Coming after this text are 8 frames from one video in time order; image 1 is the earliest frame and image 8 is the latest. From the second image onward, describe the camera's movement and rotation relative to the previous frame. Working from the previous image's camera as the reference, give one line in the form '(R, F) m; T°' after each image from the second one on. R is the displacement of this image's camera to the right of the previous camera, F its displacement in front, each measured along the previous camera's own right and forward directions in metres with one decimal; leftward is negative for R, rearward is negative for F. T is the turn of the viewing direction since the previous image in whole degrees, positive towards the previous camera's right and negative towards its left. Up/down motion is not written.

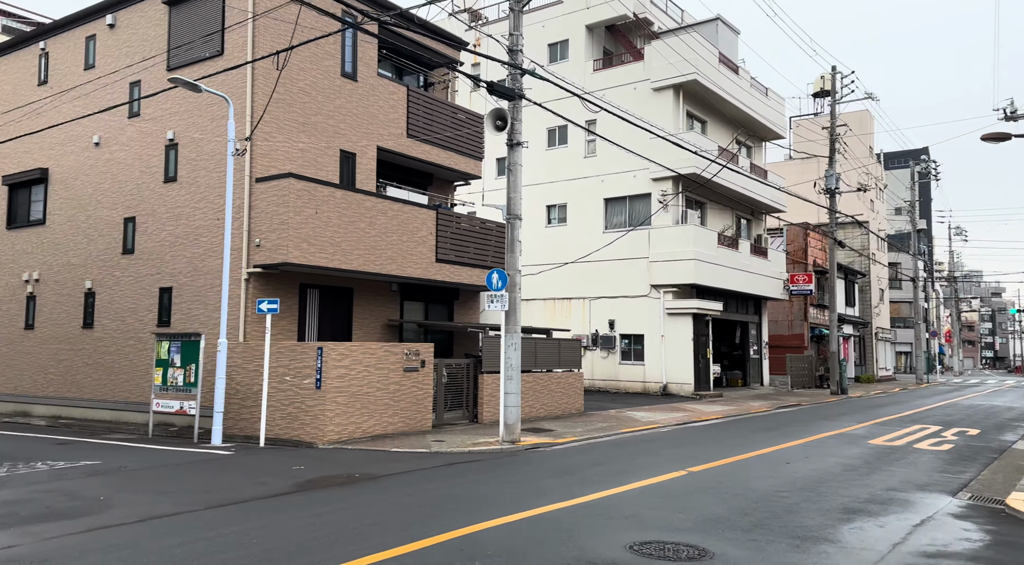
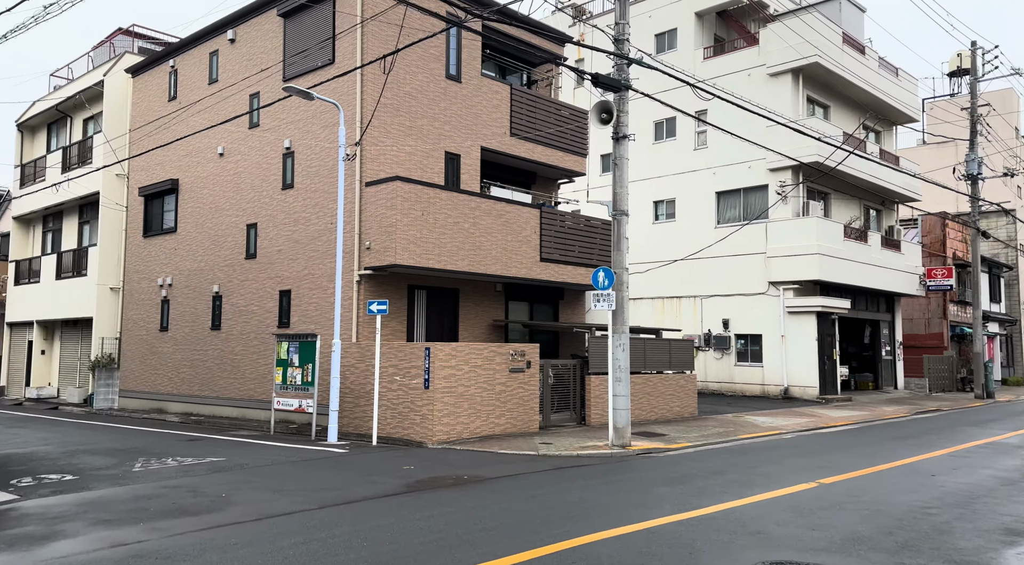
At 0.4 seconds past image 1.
(+0.2, +0.3) m; -8°
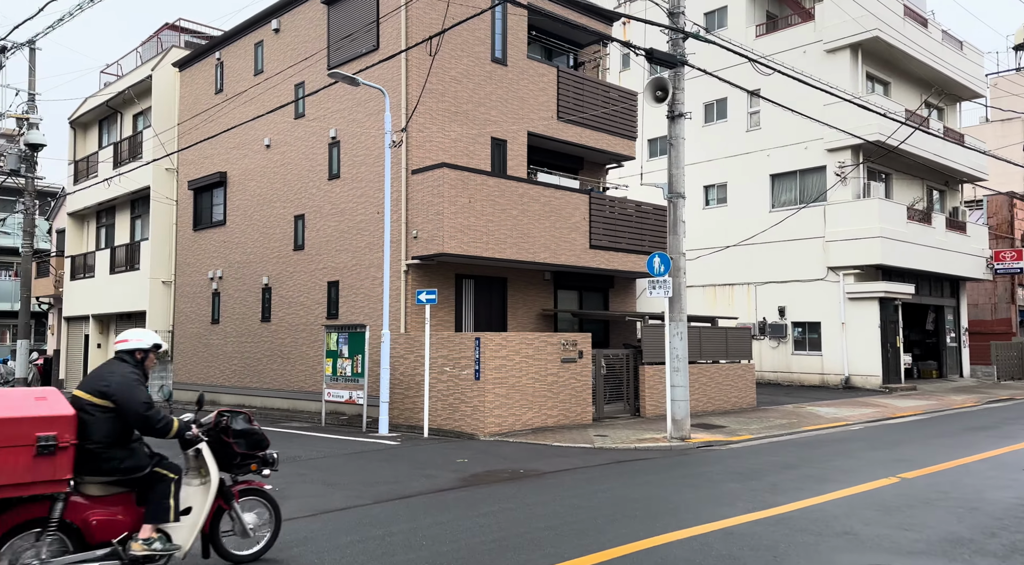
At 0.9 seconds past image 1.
(-0.1, +0.4) m; -3°
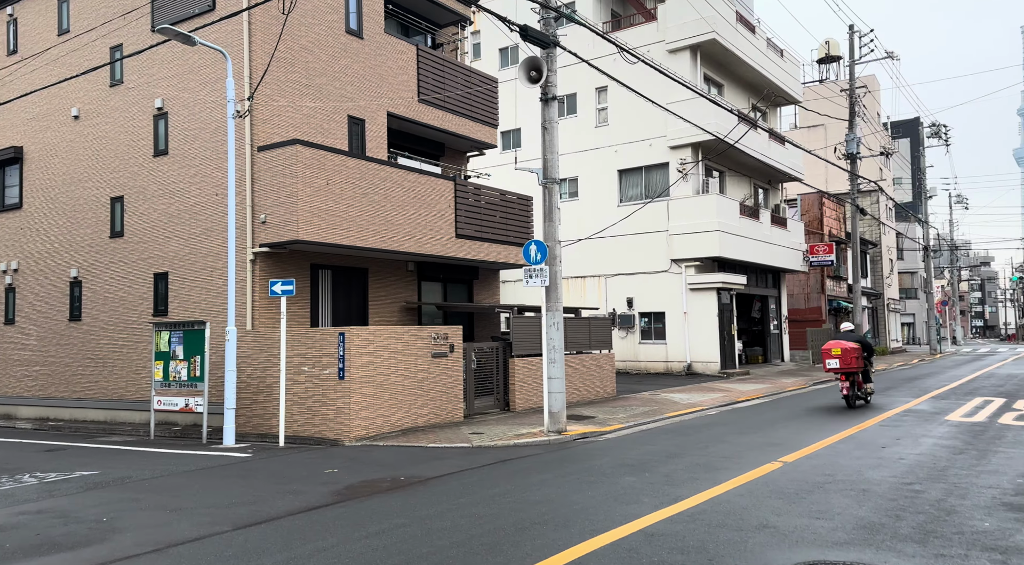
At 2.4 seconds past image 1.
(-0.7, +1.1) m; +12°
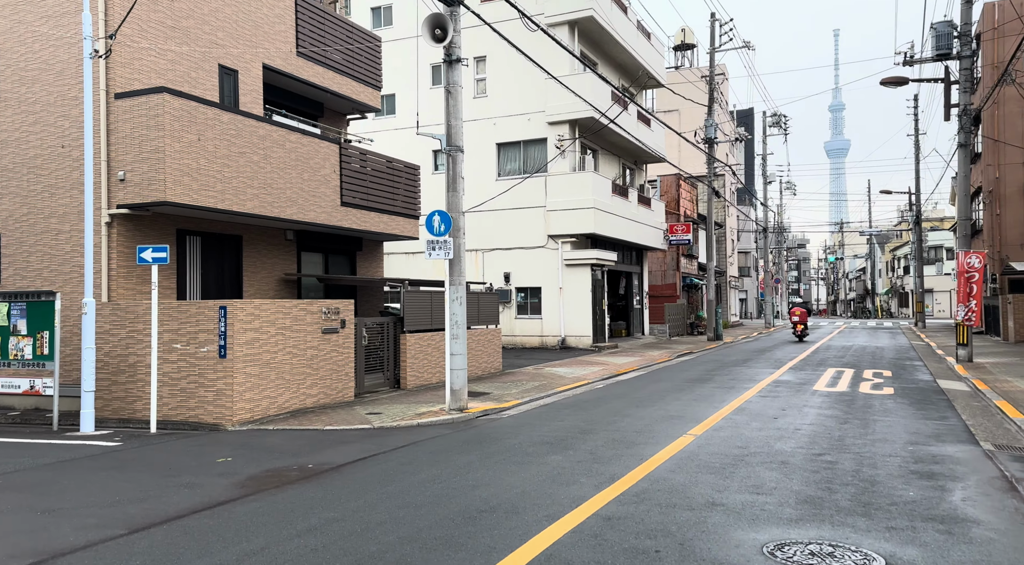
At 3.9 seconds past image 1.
(-0.8, +0.8) m; +11°
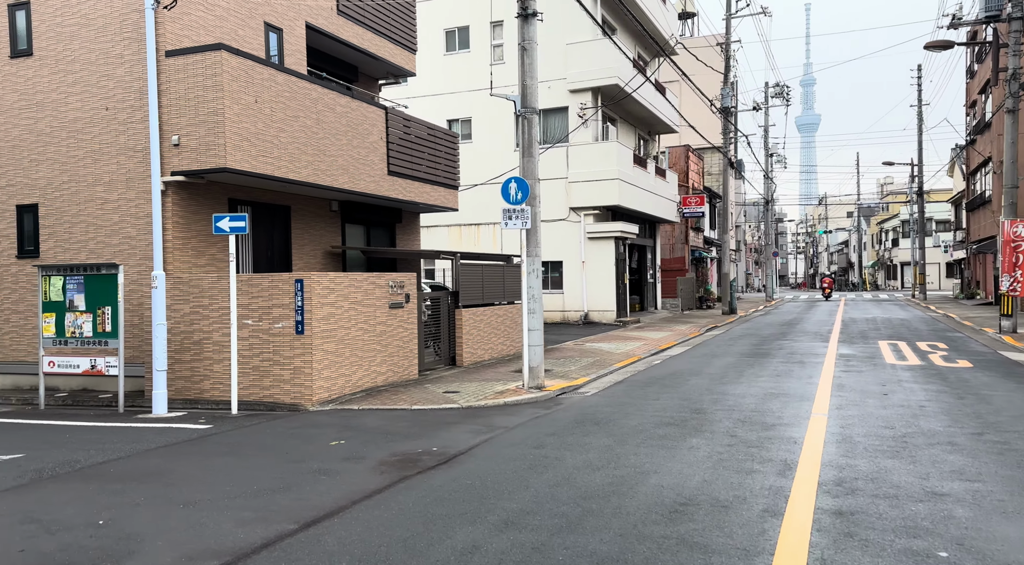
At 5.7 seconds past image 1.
(-1.6, +0.8) m; +2°
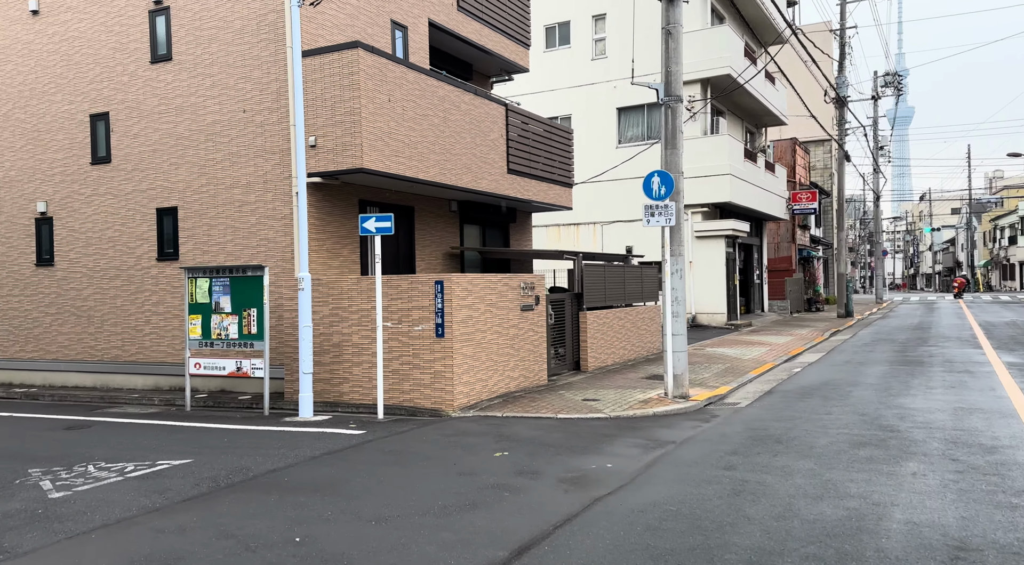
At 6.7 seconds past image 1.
(-0.9, +0.4) m; -5°
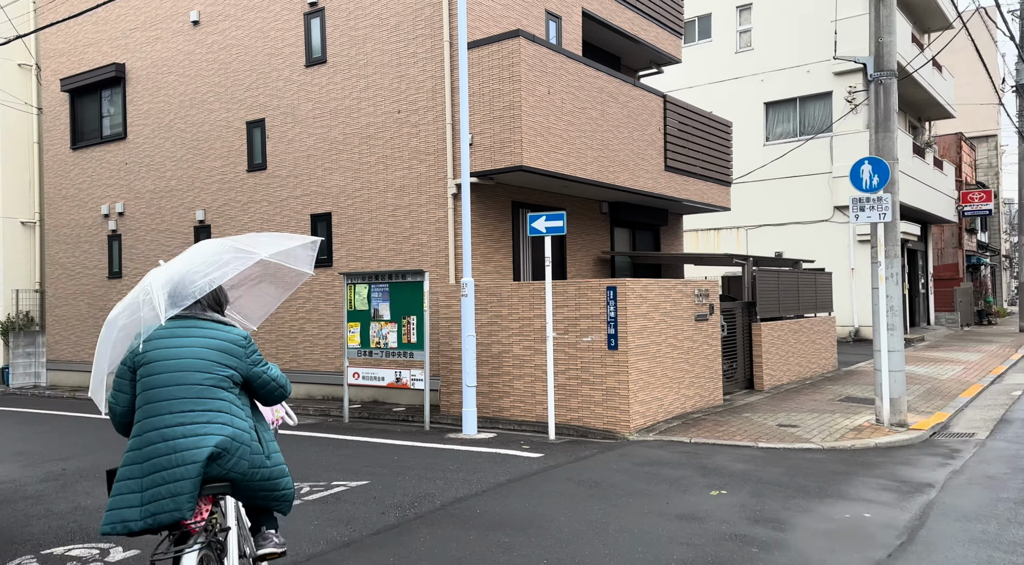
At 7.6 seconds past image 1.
(-0.8, +1.0) m; -8°
